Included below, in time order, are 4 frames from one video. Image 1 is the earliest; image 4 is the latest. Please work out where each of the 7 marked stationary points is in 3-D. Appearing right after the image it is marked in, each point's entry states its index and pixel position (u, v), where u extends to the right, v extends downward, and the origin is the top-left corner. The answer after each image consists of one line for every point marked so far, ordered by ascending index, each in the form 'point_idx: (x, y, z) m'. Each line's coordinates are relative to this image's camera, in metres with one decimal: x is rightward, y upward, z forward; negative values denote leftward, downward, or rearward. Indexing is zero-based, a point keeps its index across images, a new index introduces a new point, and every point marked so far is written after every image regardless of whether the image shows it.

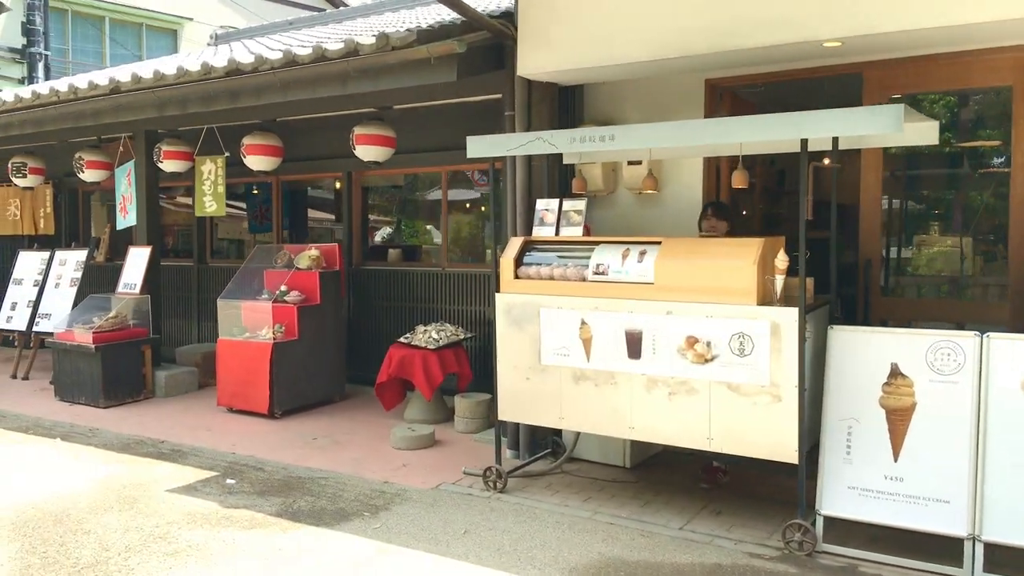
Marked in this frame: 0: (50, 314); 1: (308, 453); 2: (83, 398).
0: (-4.9, -0.3, +8.7) m
1: (-1.4, -1.1, +5.6) m
2: (-3.8, -1.0, +7.3) m
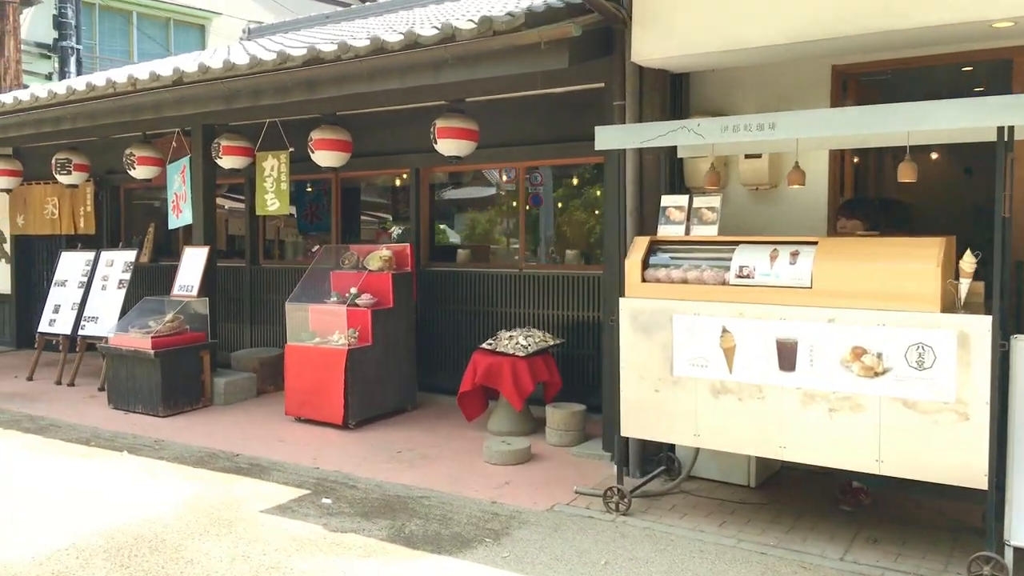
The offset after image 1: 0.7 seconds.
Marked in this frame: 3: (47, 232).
0: (-4.2, -0.3, +8.3) m
1: (-0.7, -1.2, +5.2) m
2: (-3.1, -1.0, +7.0) m
3: (-5.8, +0.7, +10.2) m
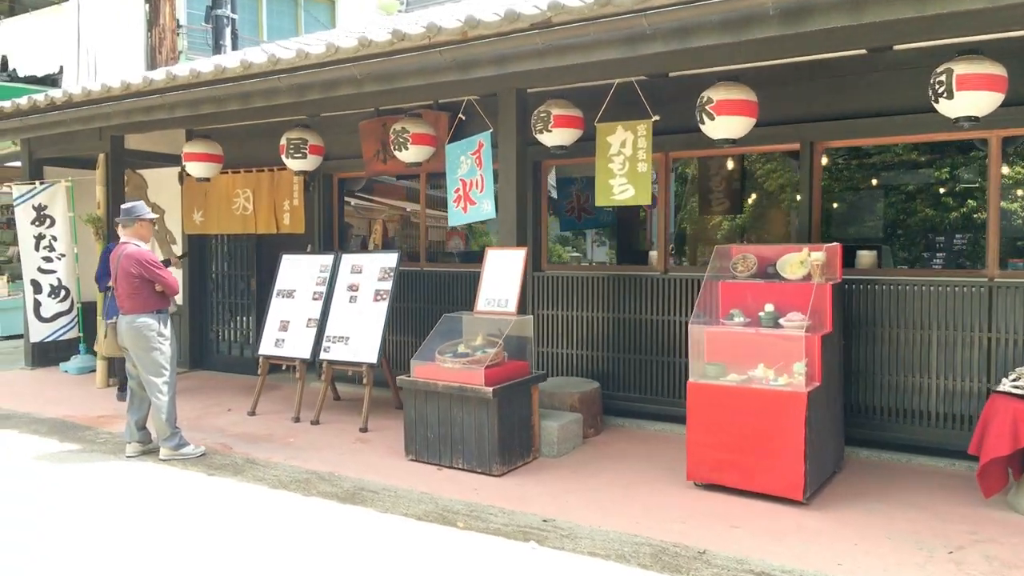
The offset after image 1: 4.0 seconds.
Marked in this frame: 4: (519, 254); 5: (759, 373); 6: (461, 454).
0: (-1.3, -0.4, +6.6) m
1: (+2.0, -1.2, +3.4) m
2: (-0.3, -1.1, +5.2) m
3: (-2.9, +0.6, +8.6) m
4: (+0.1, +0.2, +5.7) m
5: (+1.4, -0.5, +4.6) m
6: (-0.3, -1.1, +5.2) m
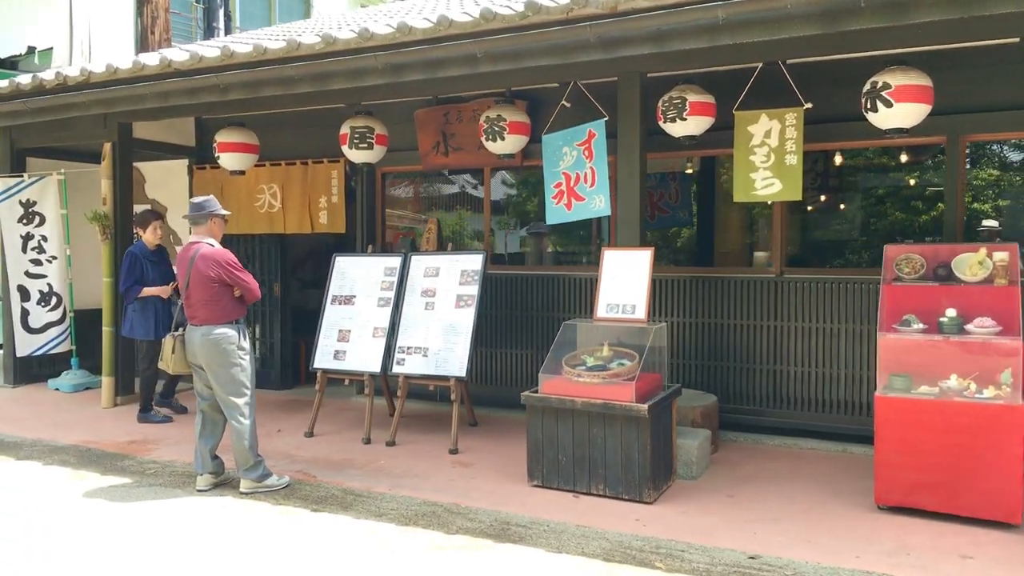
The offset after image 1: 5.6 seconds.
0: (-0.6, -0.4, +5.9) m
1: (+3.1, -1.3, +3.1) m
2: (+0.5, -1.1, +4.6) m
3: (-2.4, +0.5, +7.7) m
4: (+0.8, +0.2, +5.1) m
5: (+2.3, -0.5, +4.2) m
6: (+0.5, -1.1, +4.6) m
